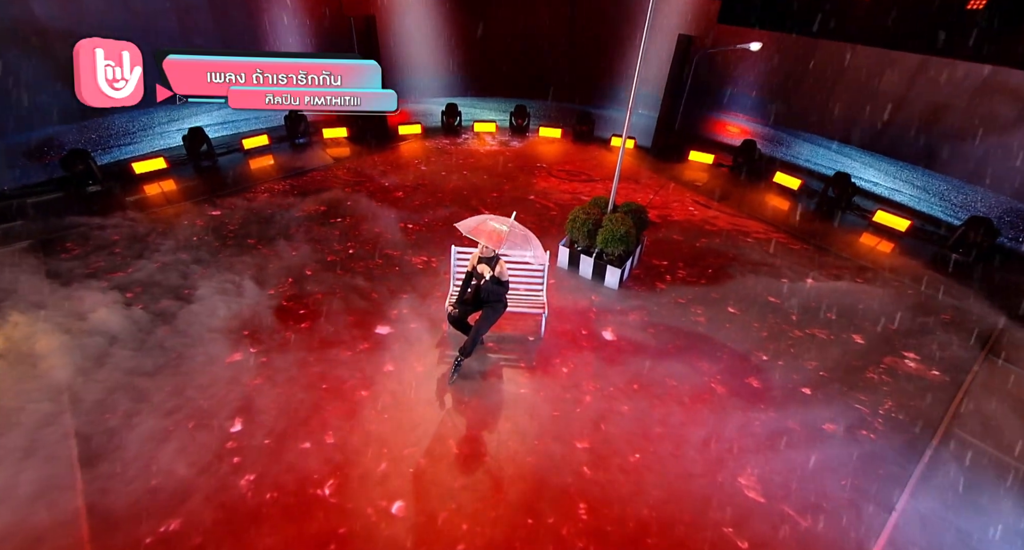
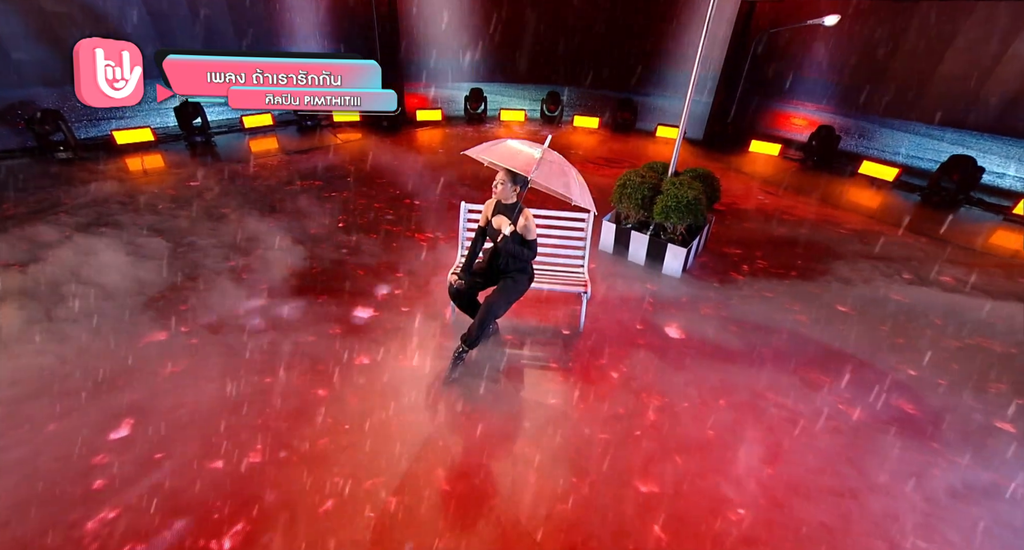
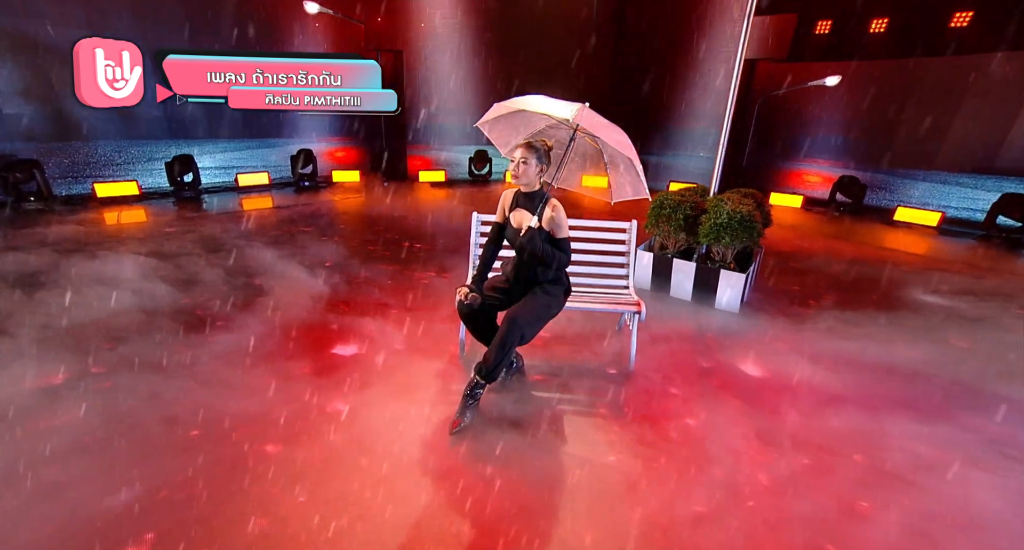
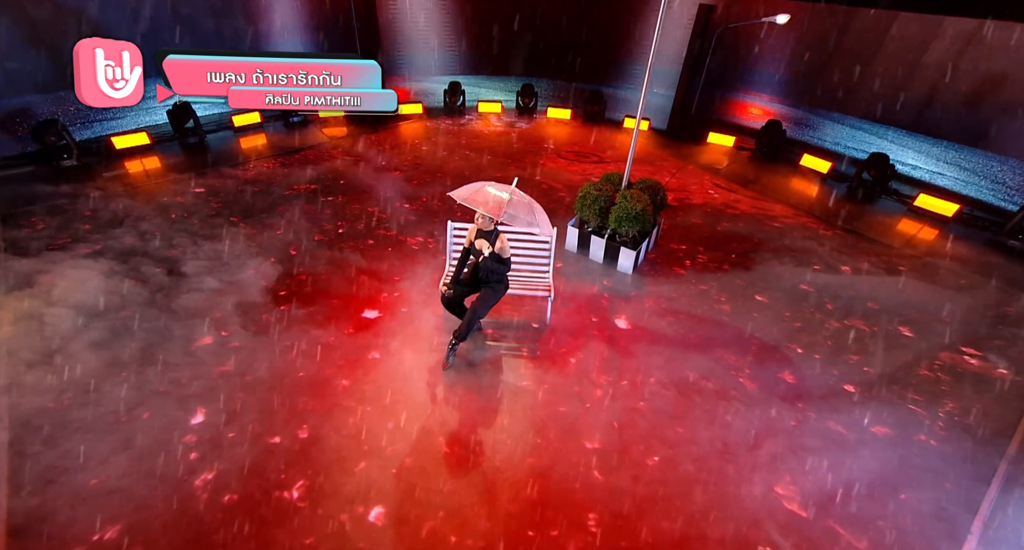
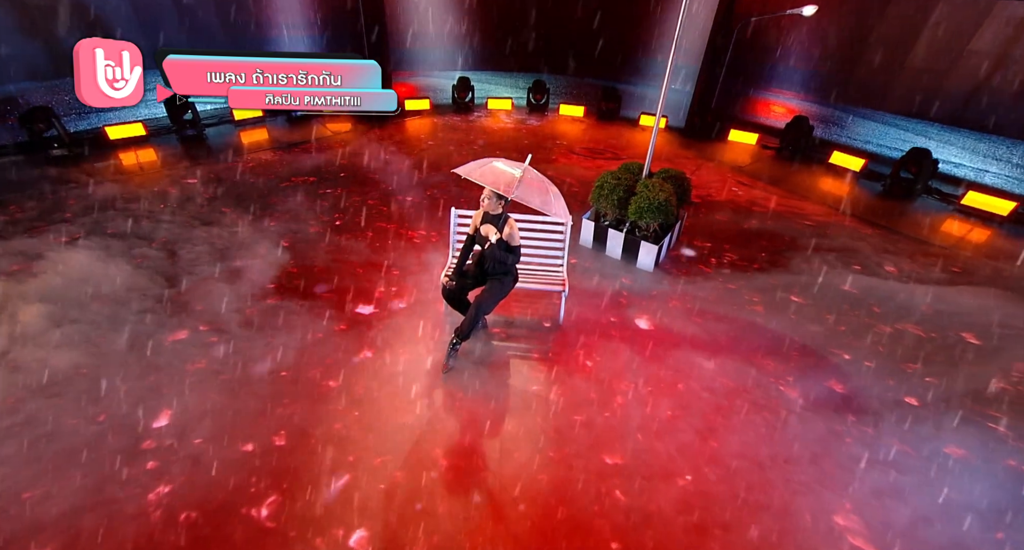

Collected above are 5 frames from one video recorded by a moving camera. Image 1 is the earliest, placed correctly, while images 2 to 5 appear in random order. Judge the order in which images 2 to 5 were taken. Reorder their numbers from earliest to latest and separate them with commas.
4, 5, 2, 3
